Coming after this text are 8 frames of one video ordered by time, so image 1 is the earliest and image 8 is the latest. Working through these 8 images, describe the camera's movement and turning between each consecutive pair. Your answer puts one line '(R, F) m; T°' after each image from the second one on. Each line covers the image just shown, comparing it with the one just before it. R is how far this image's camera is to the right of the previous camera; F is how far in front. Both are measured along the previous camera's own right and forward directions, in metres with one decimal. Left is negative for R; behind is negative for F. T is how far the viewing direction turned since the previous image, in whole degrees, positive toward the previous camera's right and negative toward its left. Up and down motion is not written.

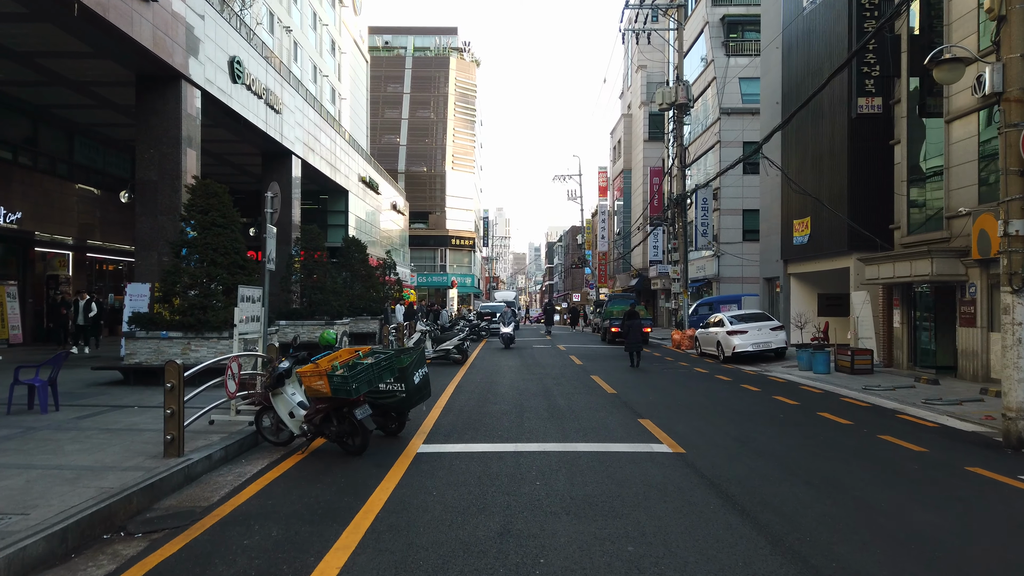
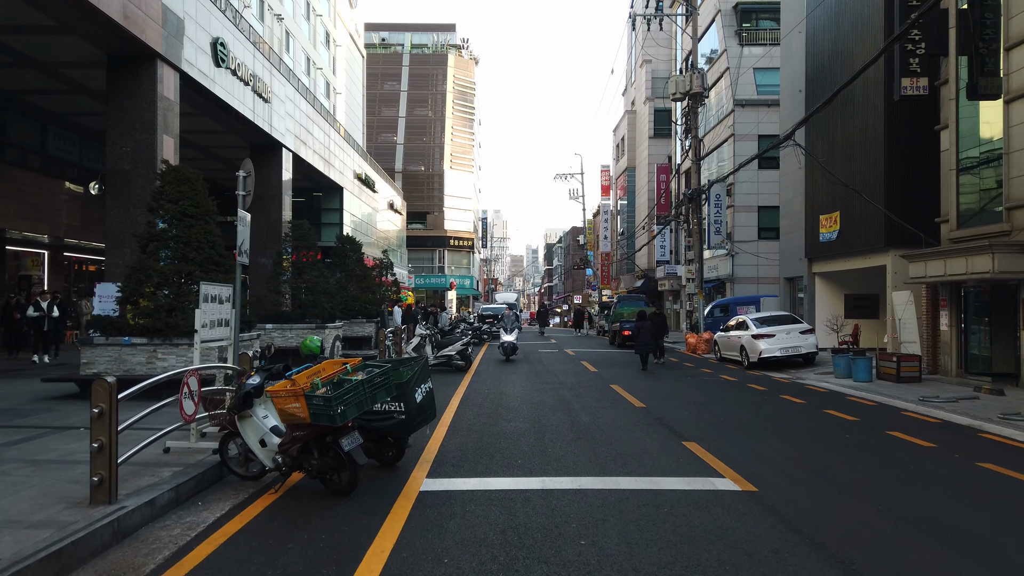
(-0.3, +1.7) m; 0°
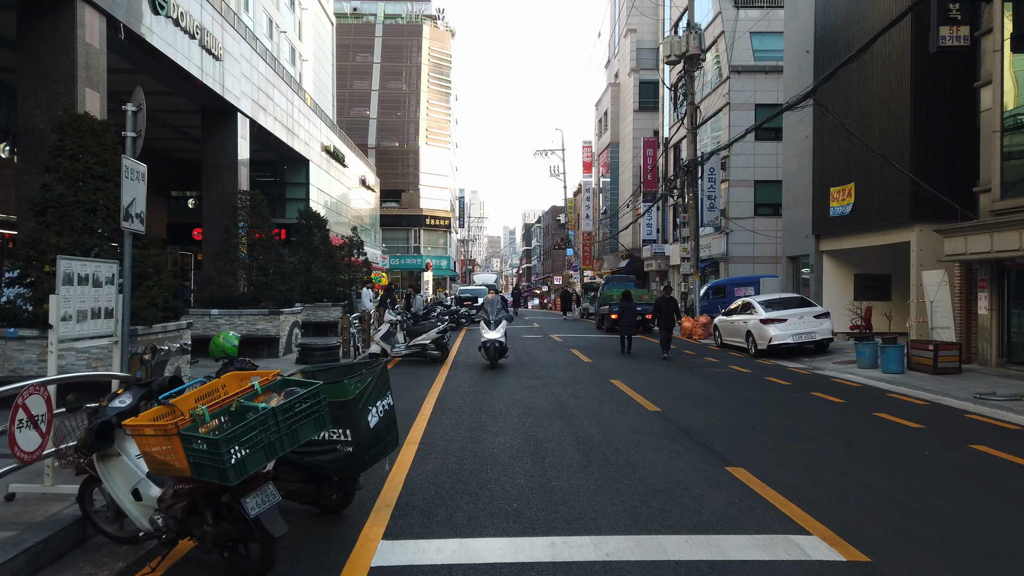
(-0.1, +2.2) m; +2°
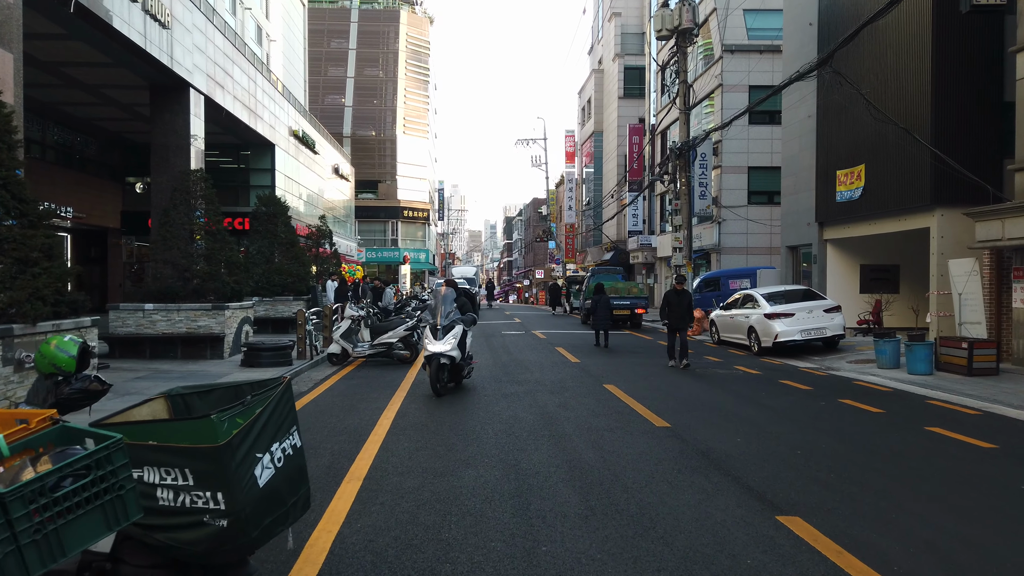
(+0.1, +1.8) m; +1°
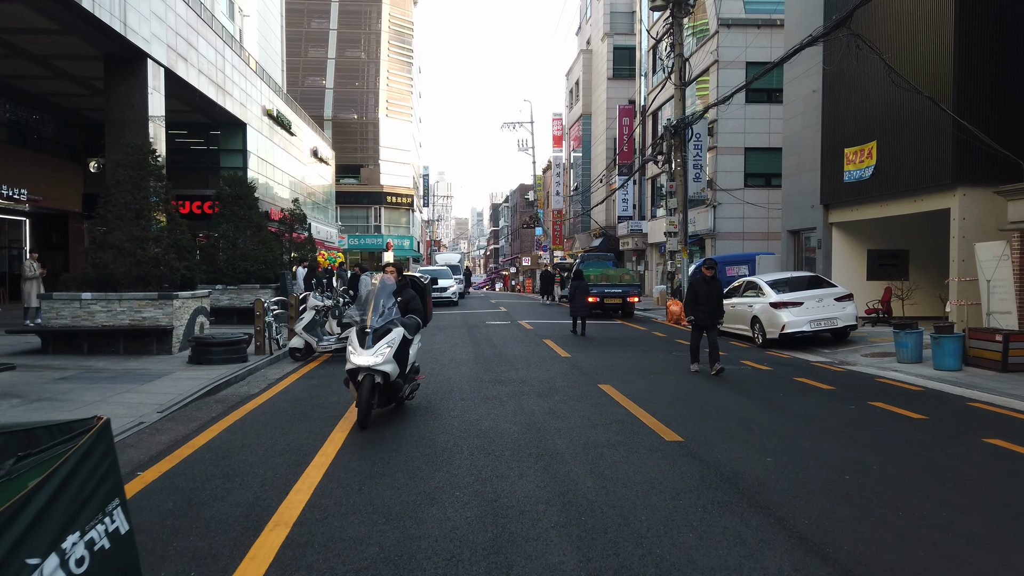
(+0.1, +1.4) m; +1°
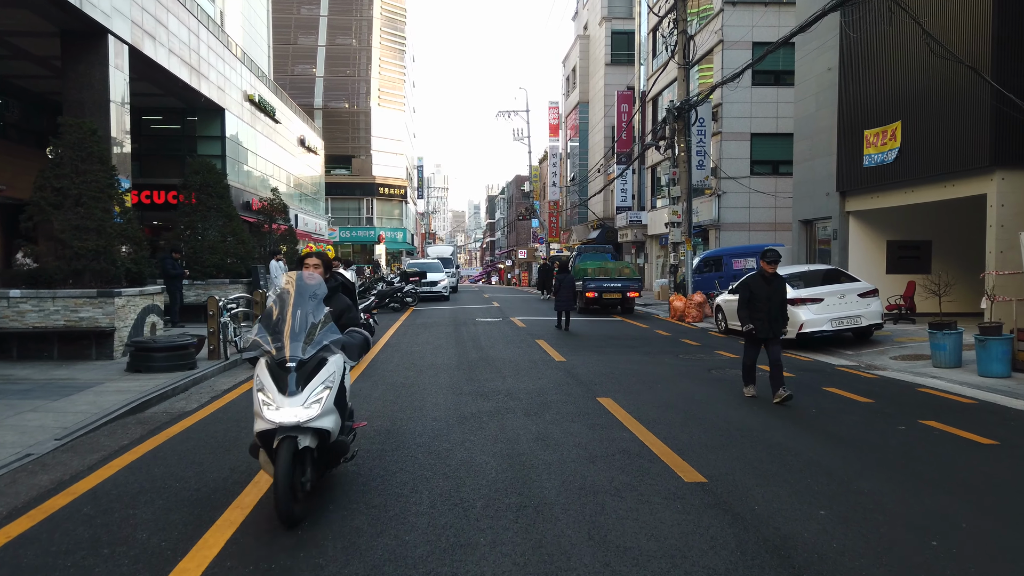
(+0.1, +1.4) m; 0°
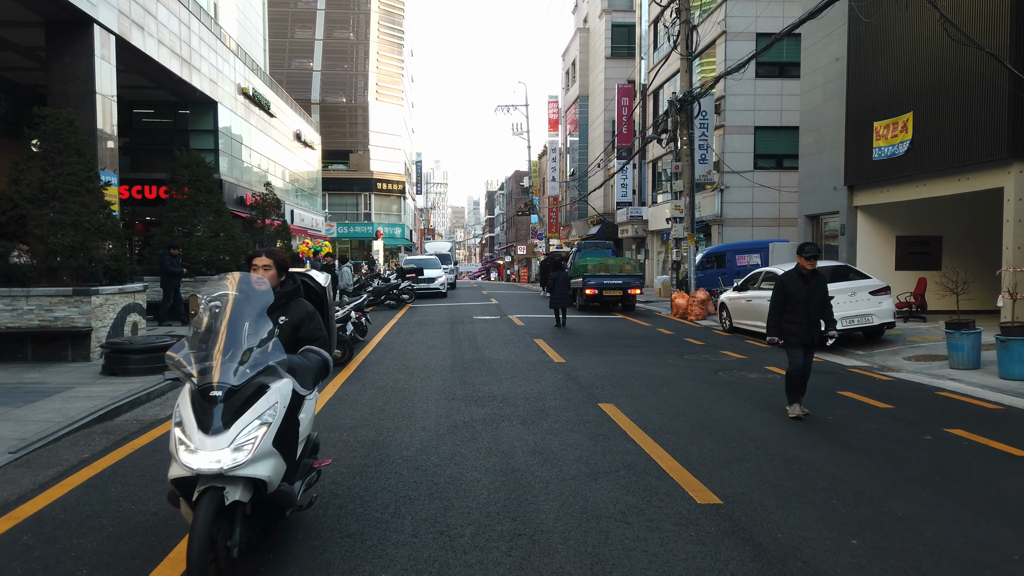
(0.0, +0.5) m; 0°
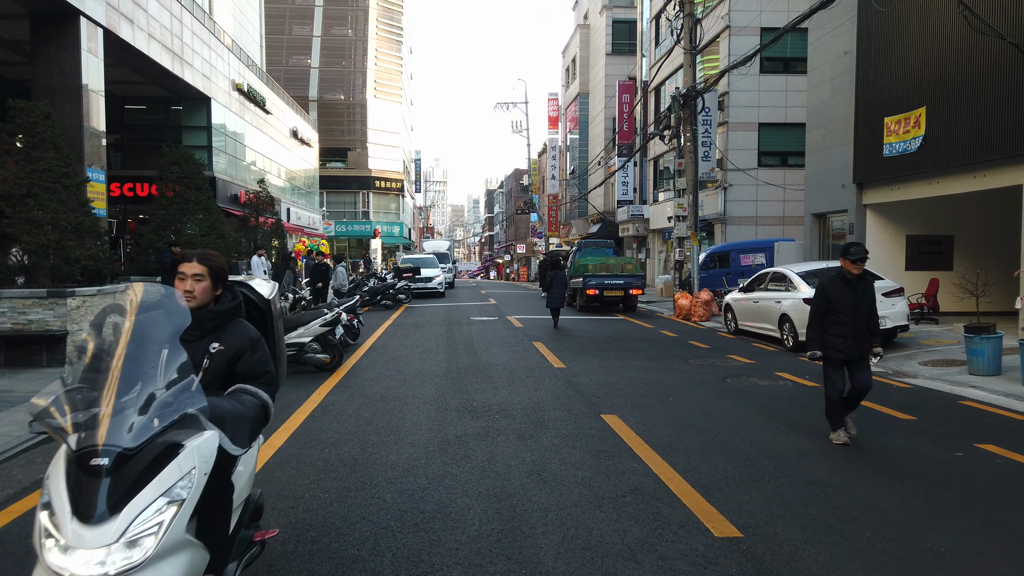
(0.0, +0.5) m; 0°
